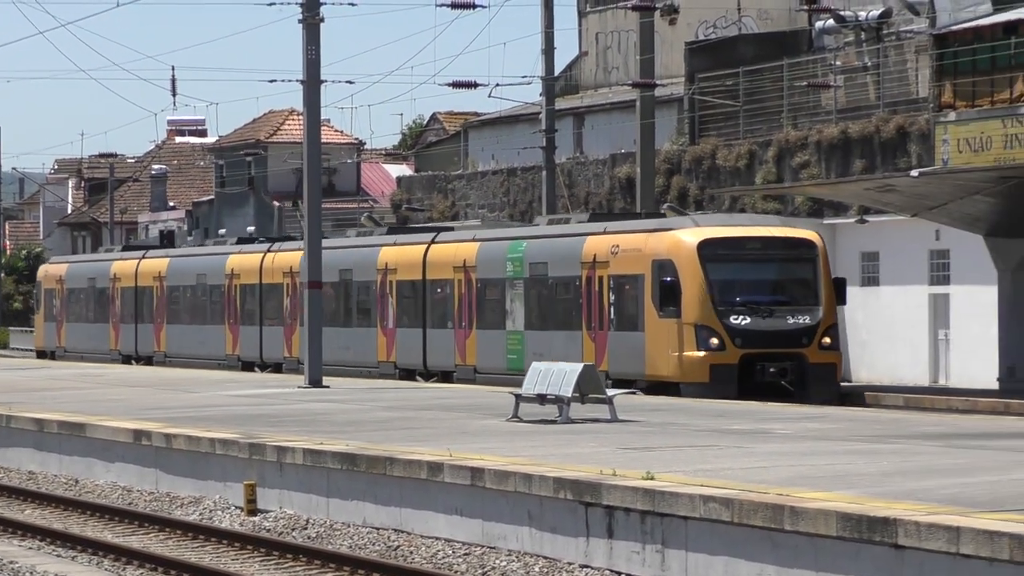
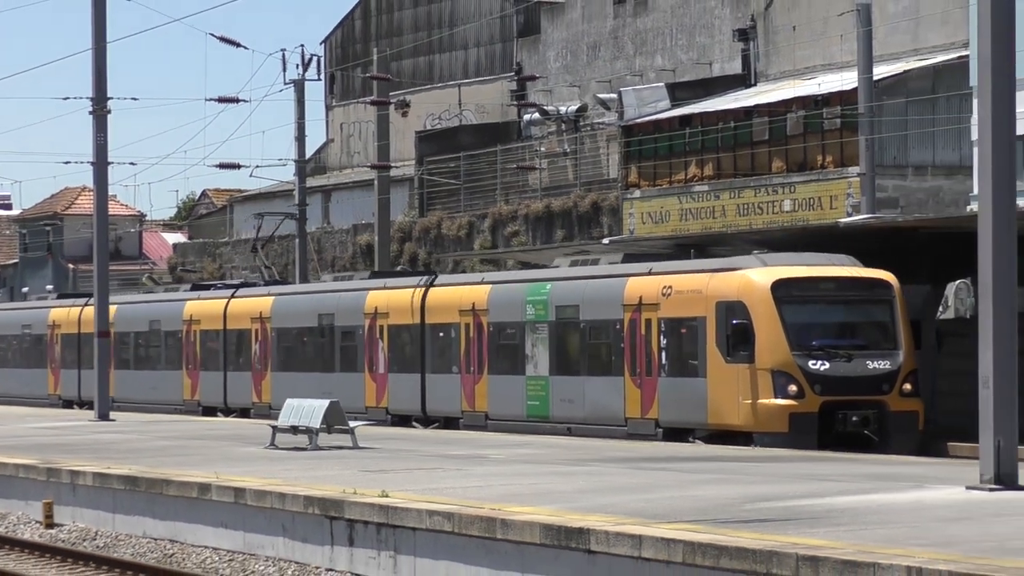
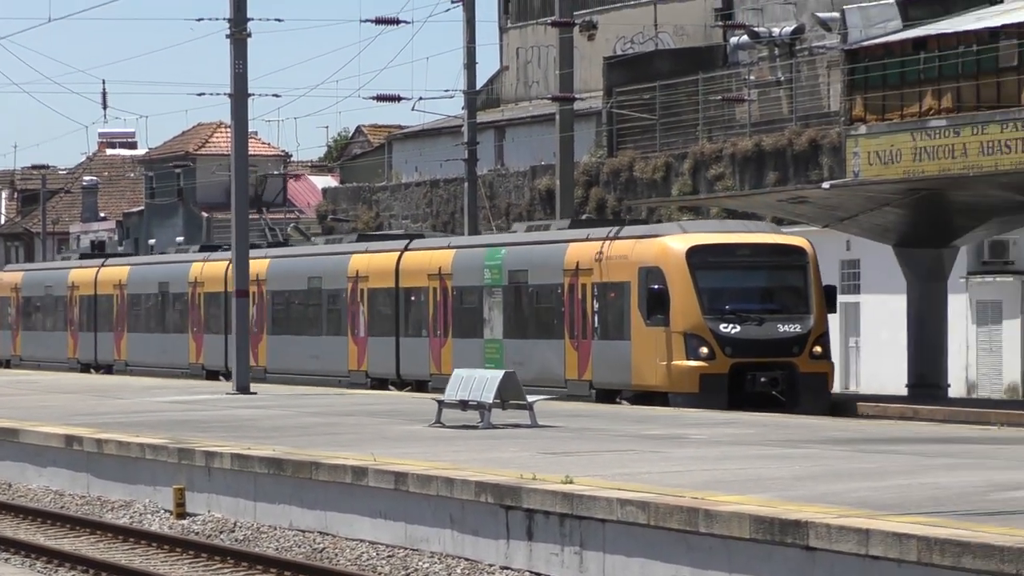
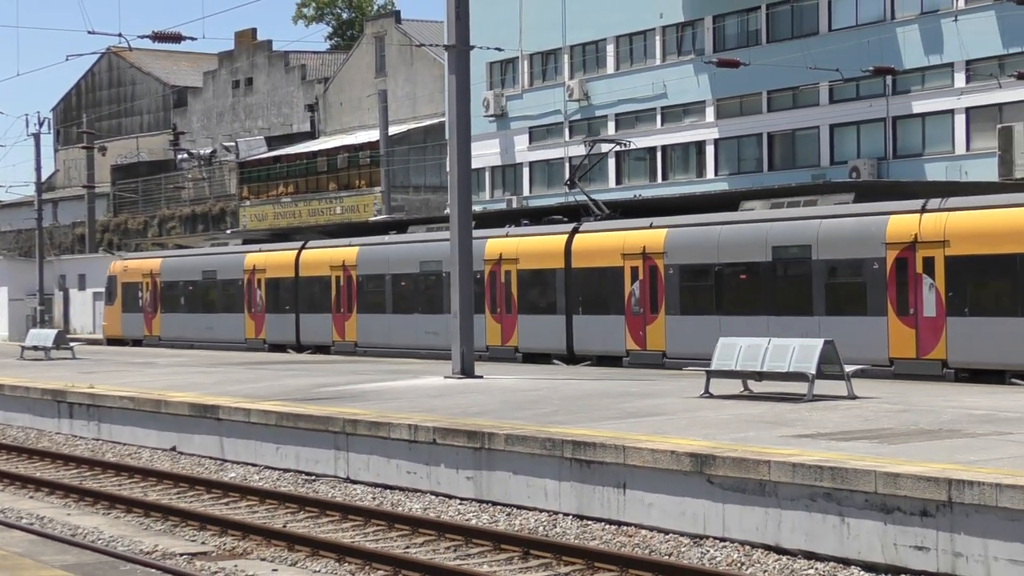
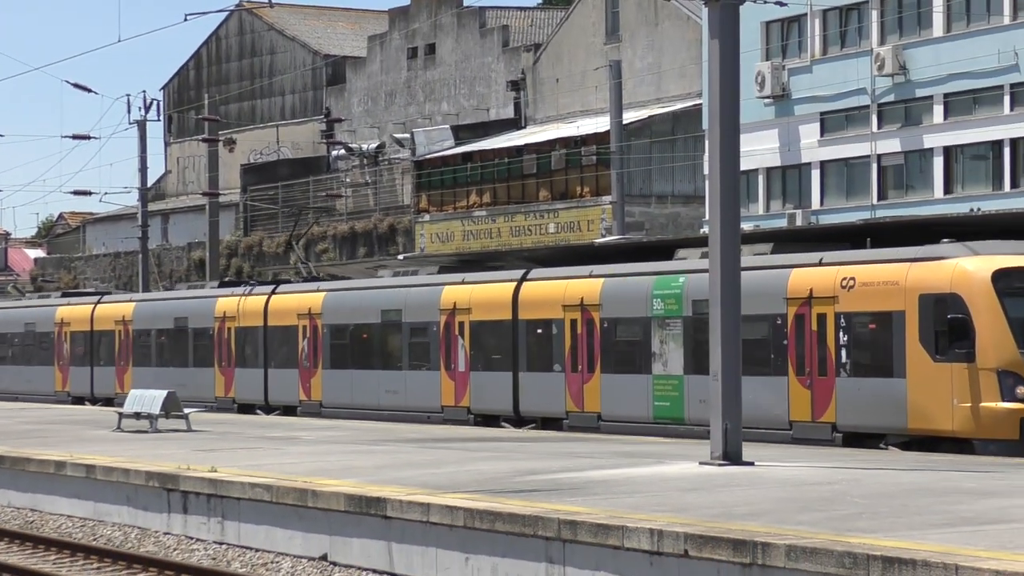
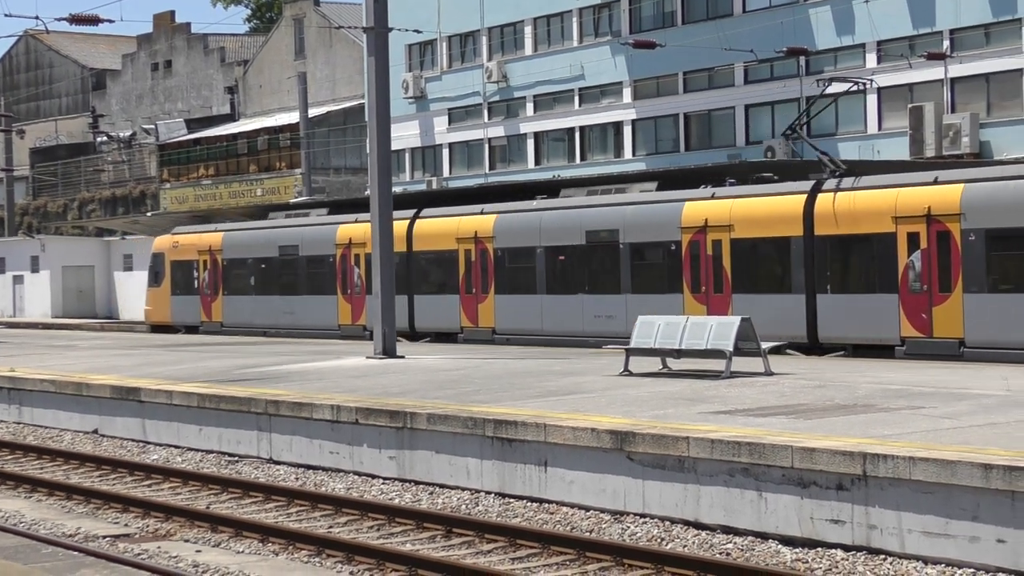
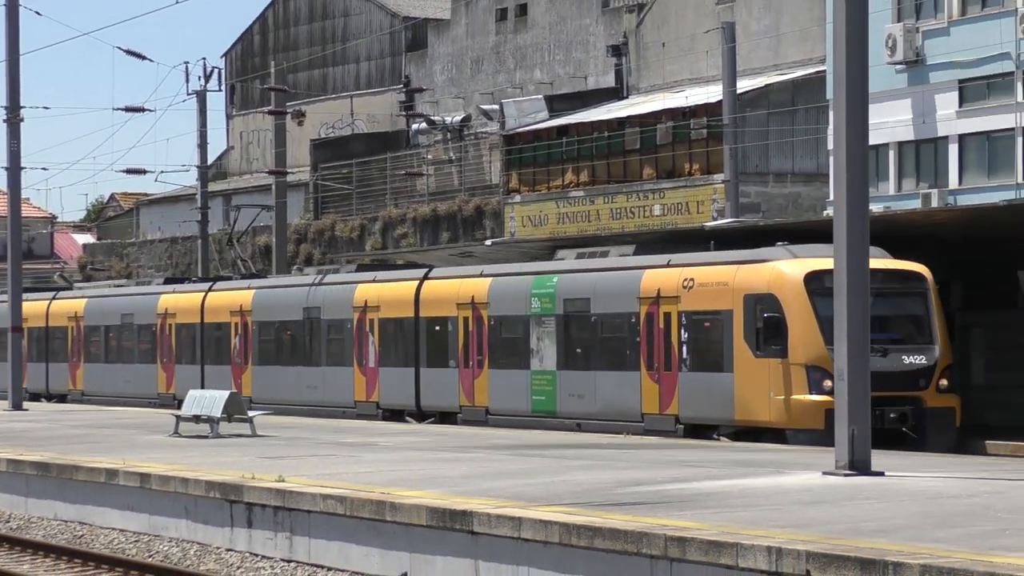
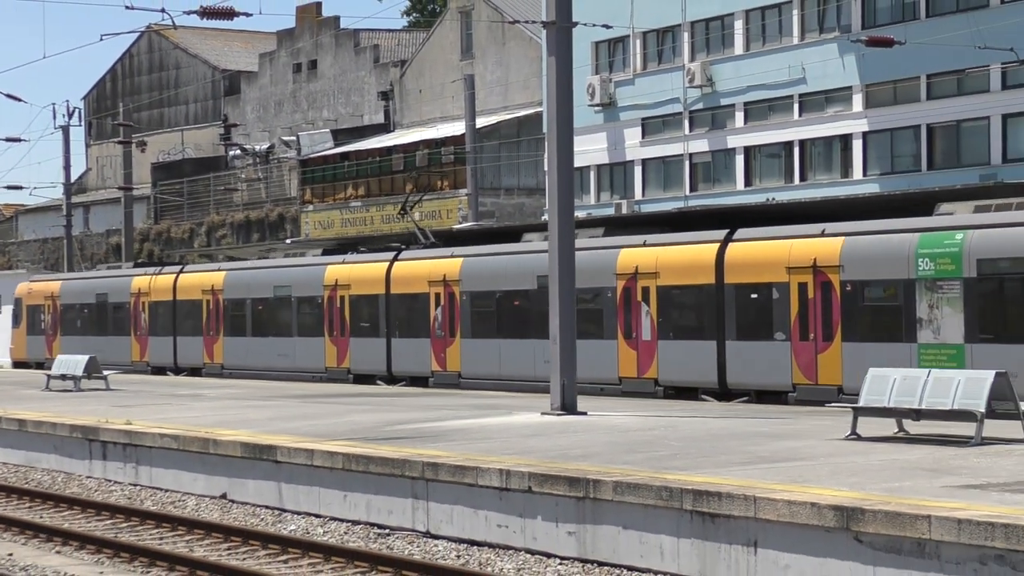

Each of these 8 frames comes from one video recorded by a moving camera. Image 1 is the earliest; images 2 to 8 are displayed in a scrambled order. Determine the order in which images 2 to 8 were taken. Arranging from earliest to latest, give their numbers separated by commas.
3, 2, 7, 5, 8, 4, 6
